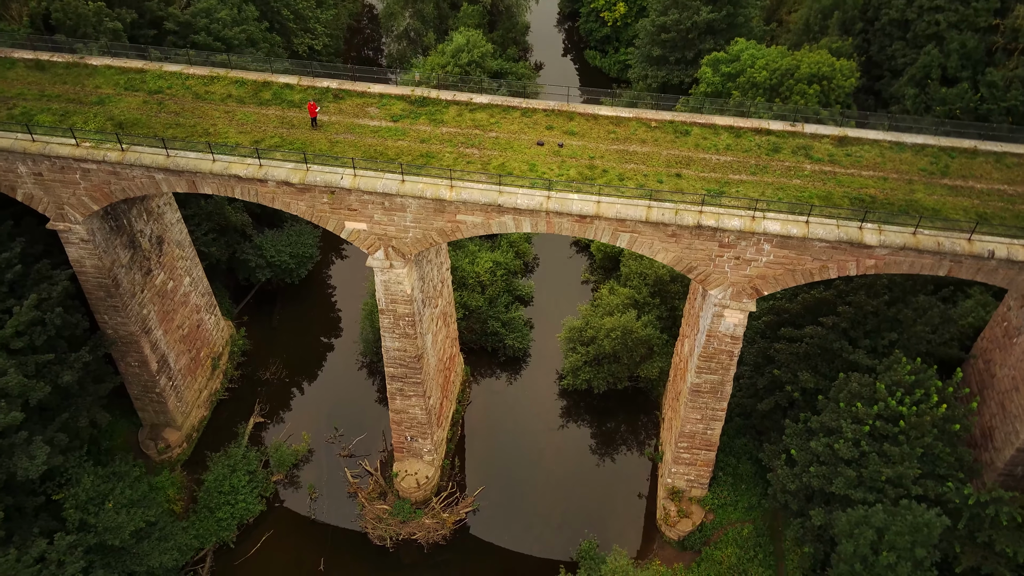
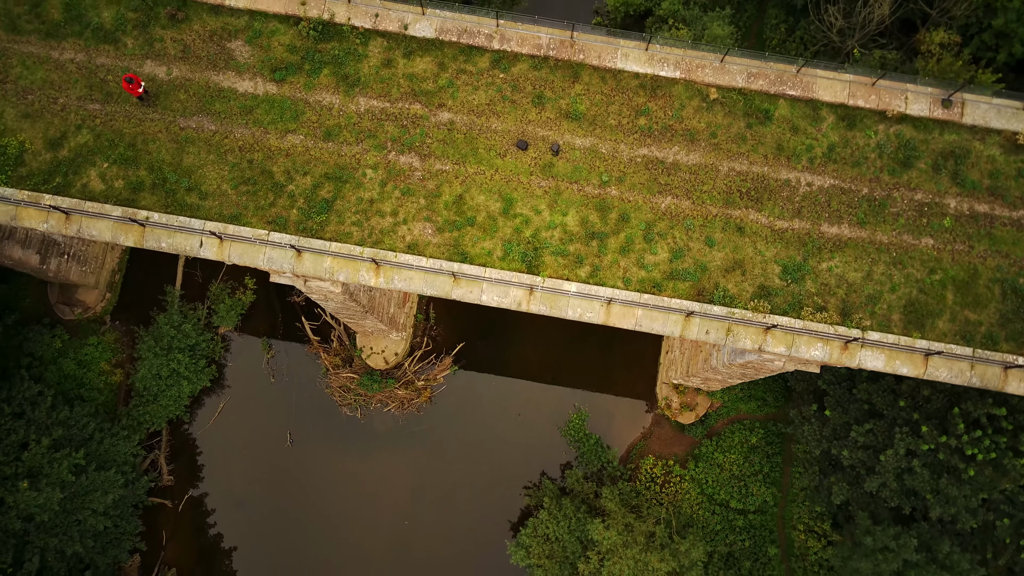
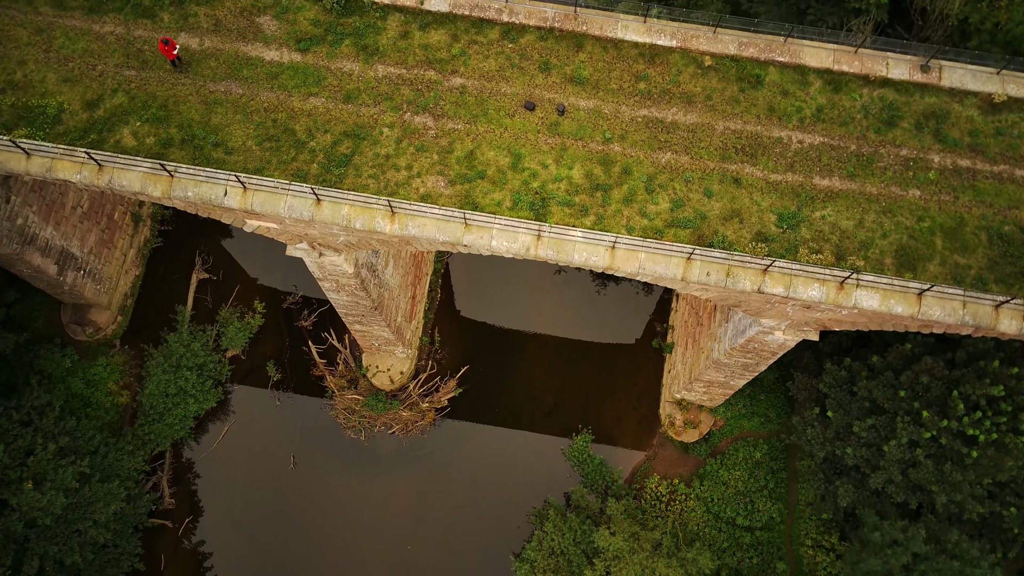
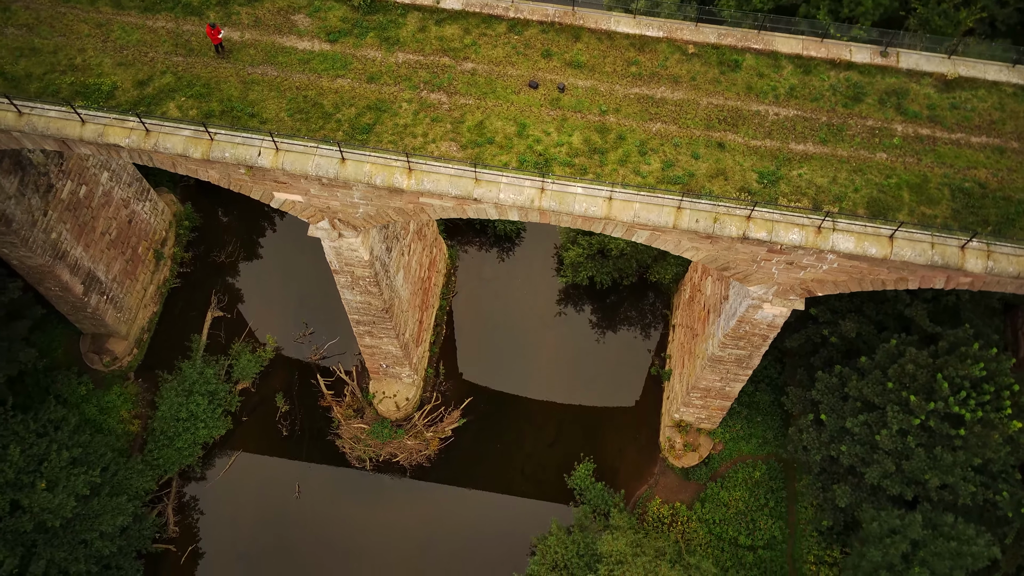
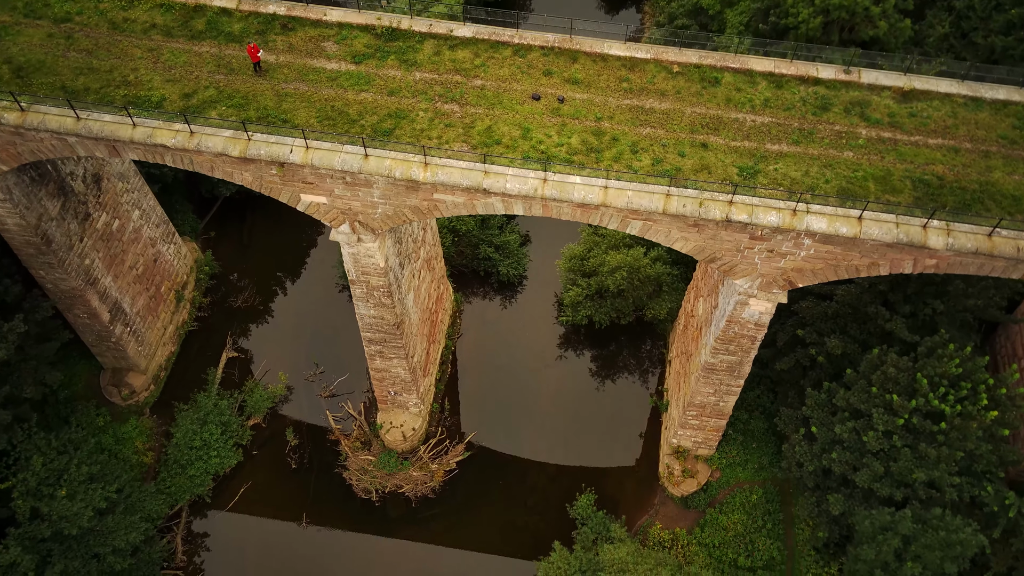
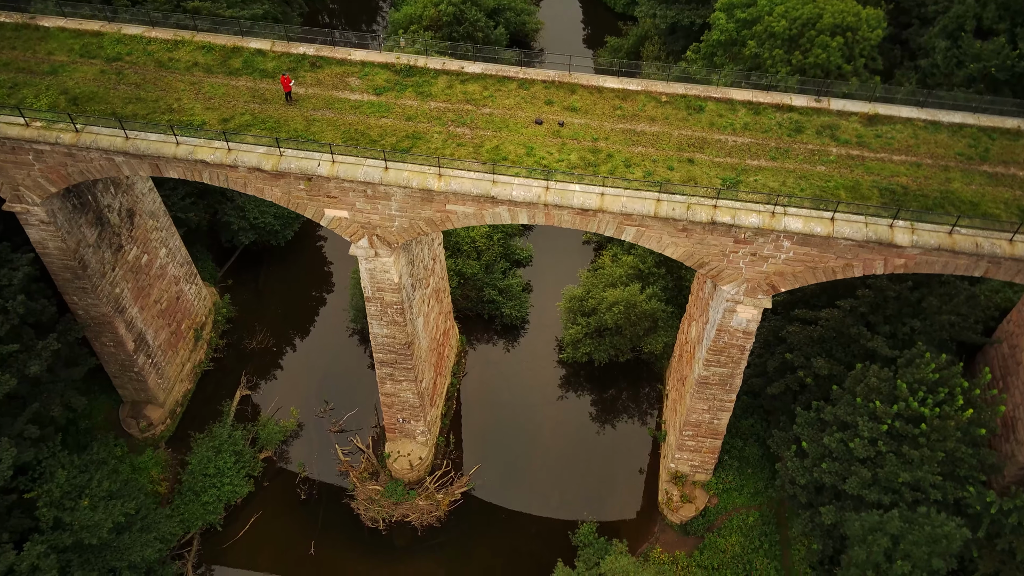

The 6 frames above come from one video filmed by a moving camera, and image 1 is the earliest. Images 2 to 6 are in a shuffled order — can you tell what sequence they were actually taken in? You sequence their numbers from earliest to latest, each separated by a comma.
6, 5, 4, 3, 2
